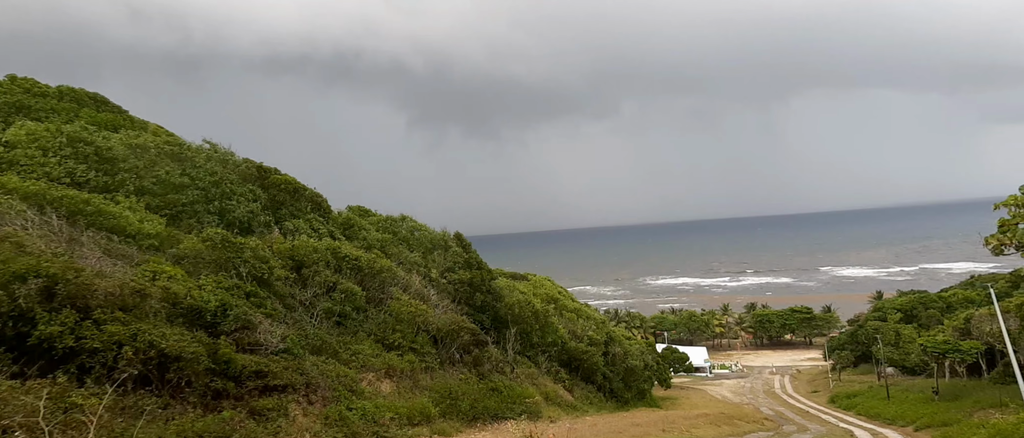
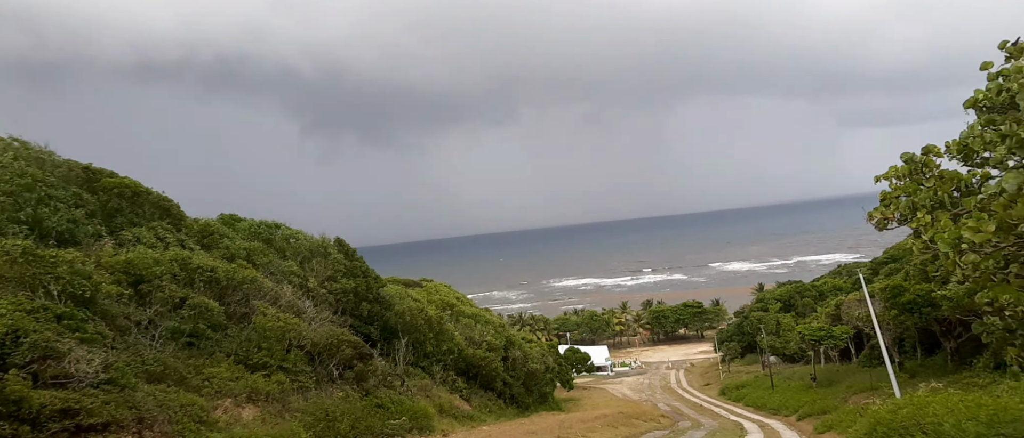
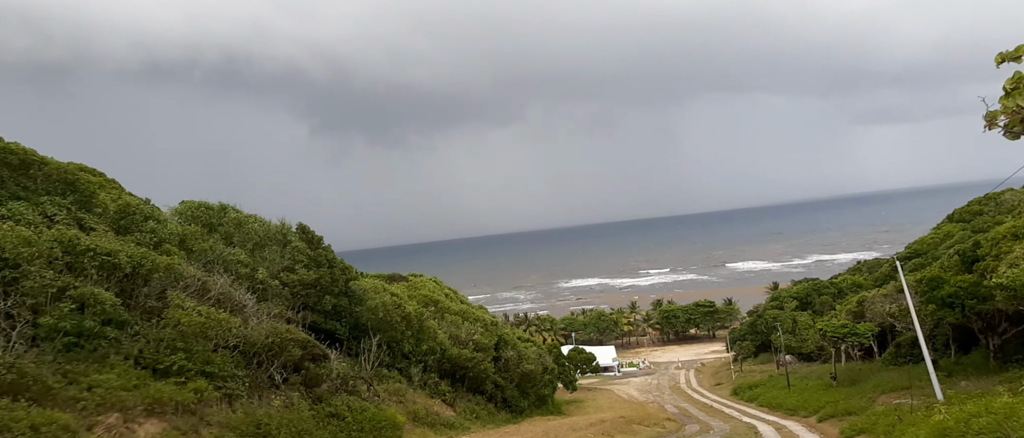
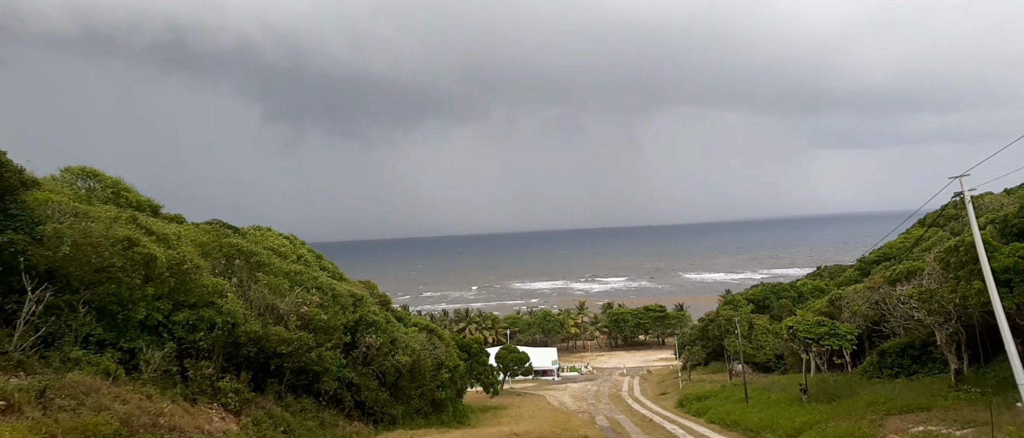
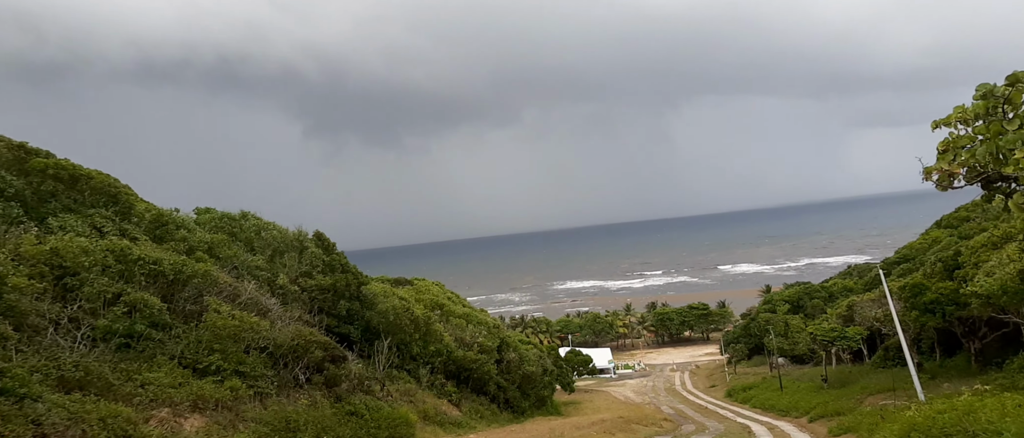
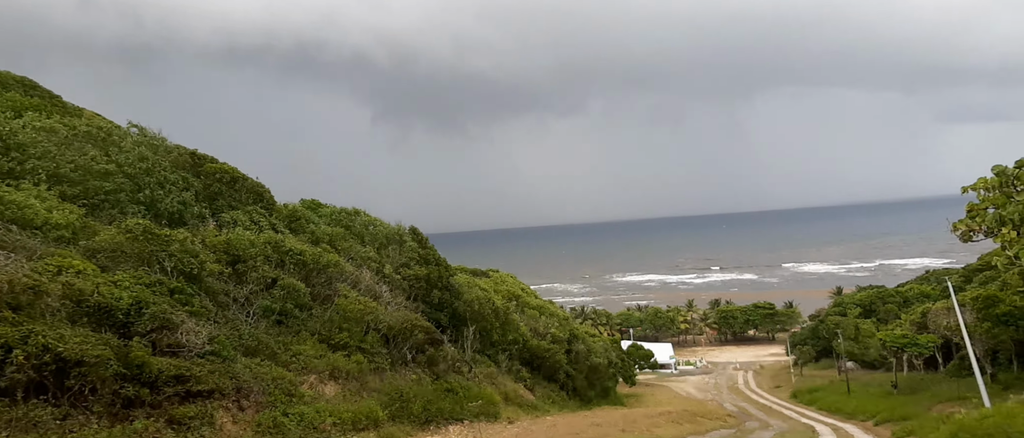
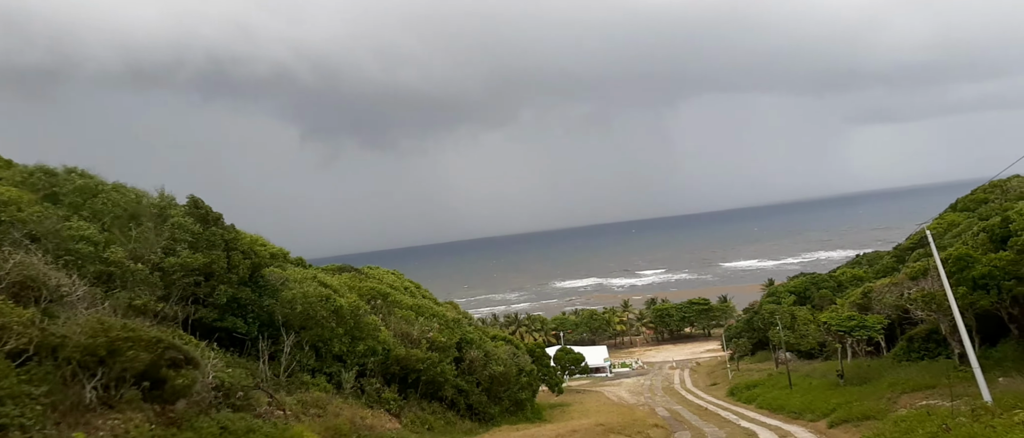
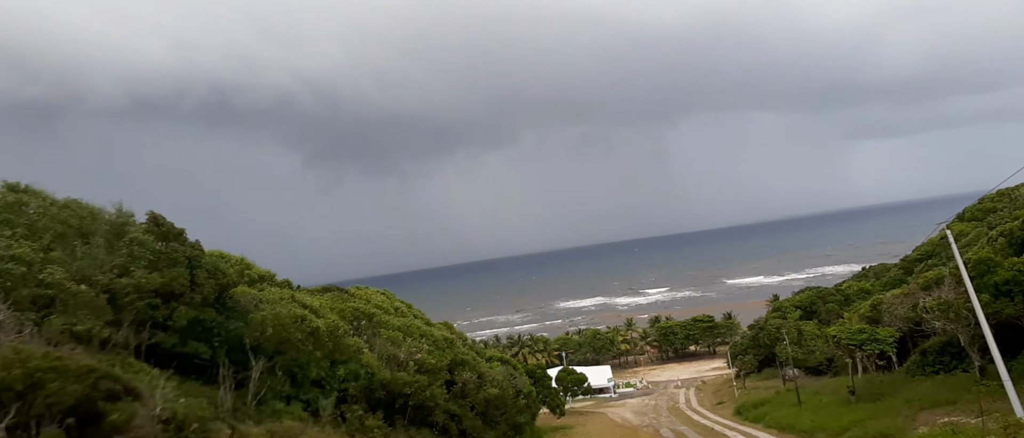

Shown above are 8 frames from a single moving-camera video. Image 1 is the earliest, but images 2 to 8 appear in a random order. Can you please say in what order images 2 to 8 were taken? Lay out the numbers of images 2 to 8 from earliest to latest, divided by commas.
6, 2, 5, 3, 7, 8, 4
